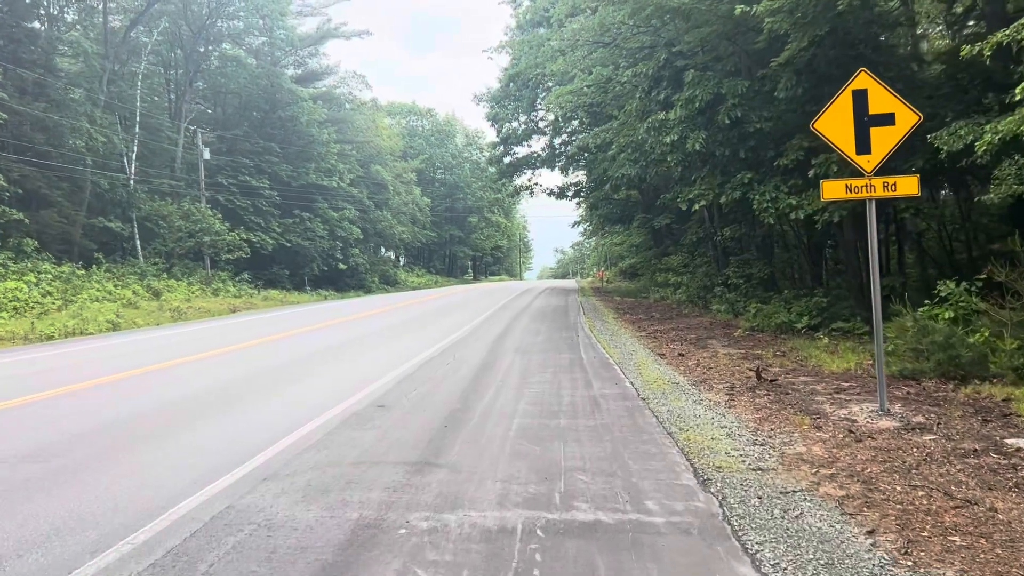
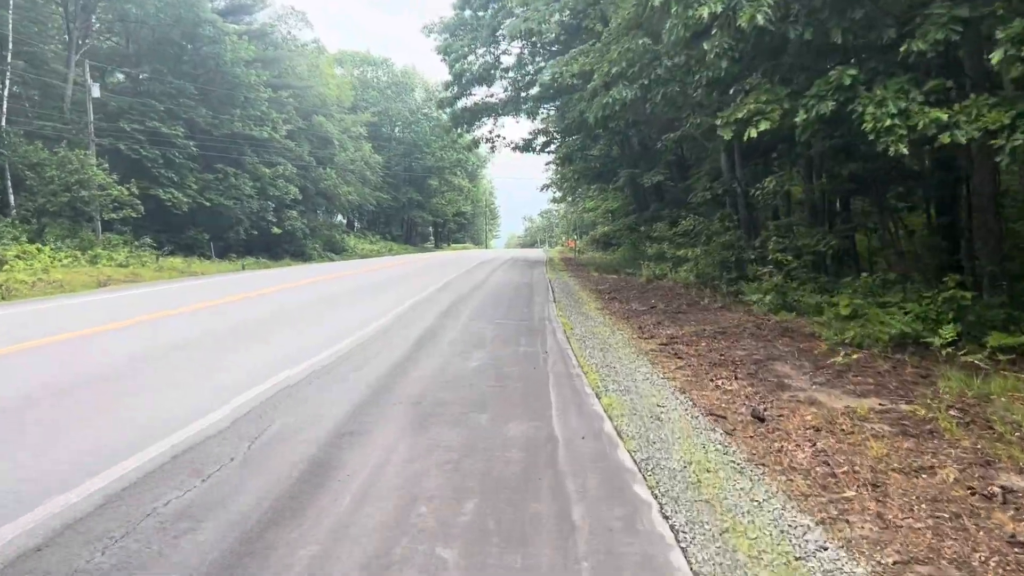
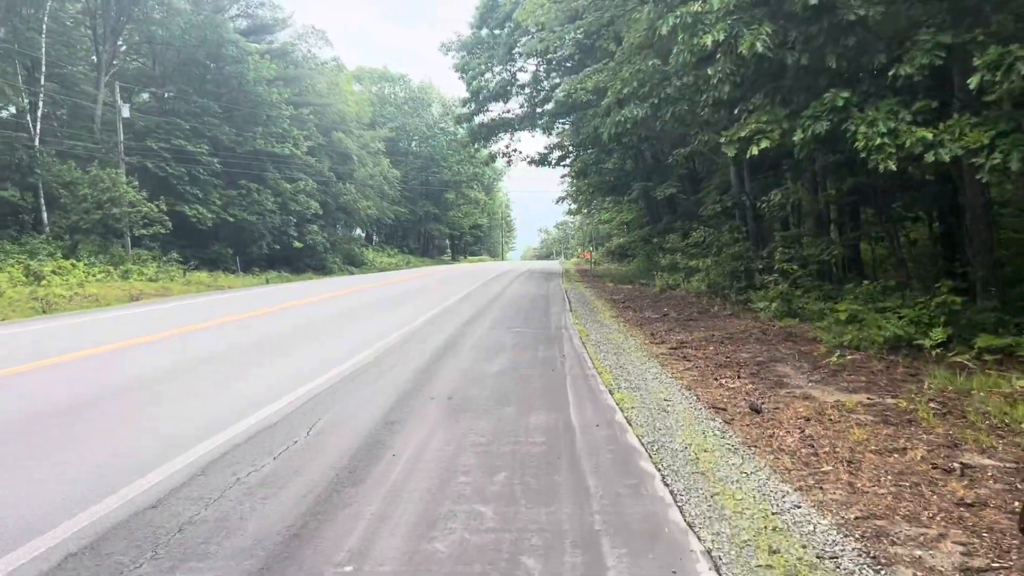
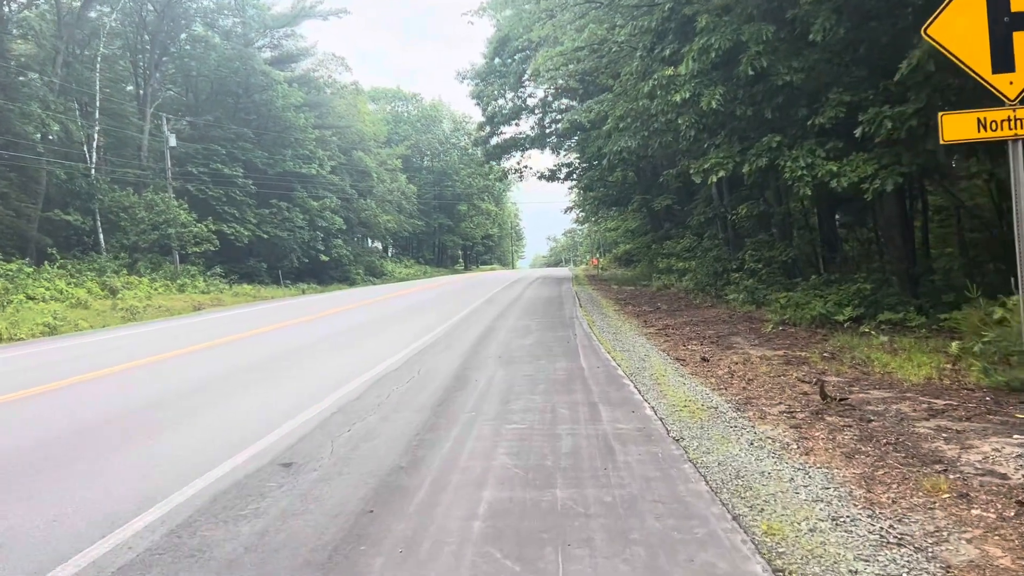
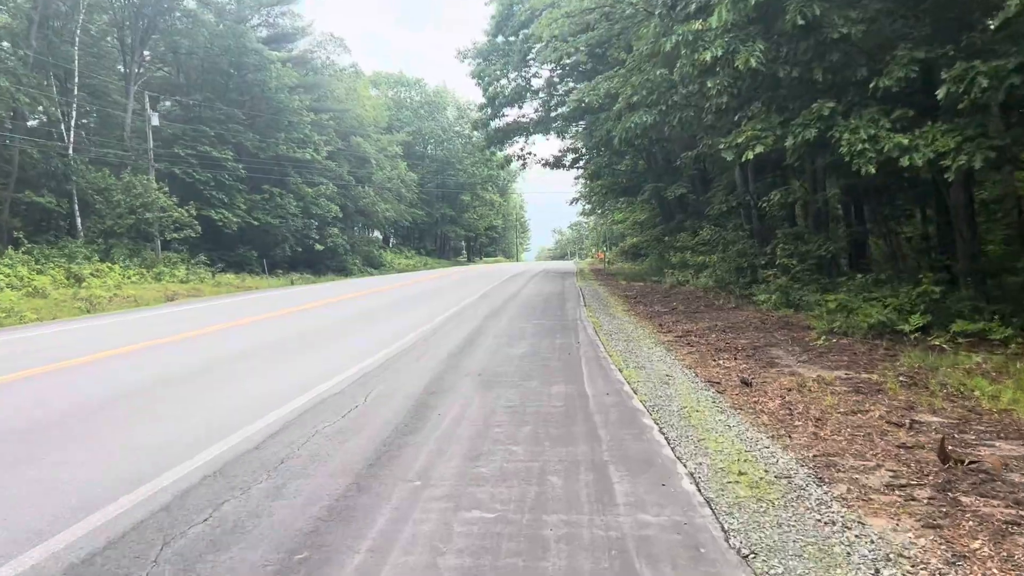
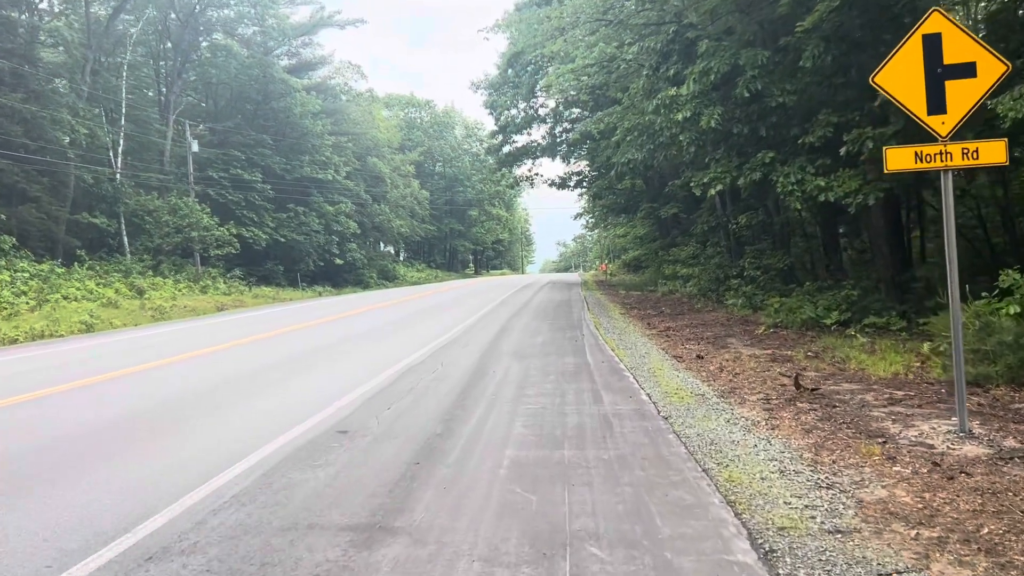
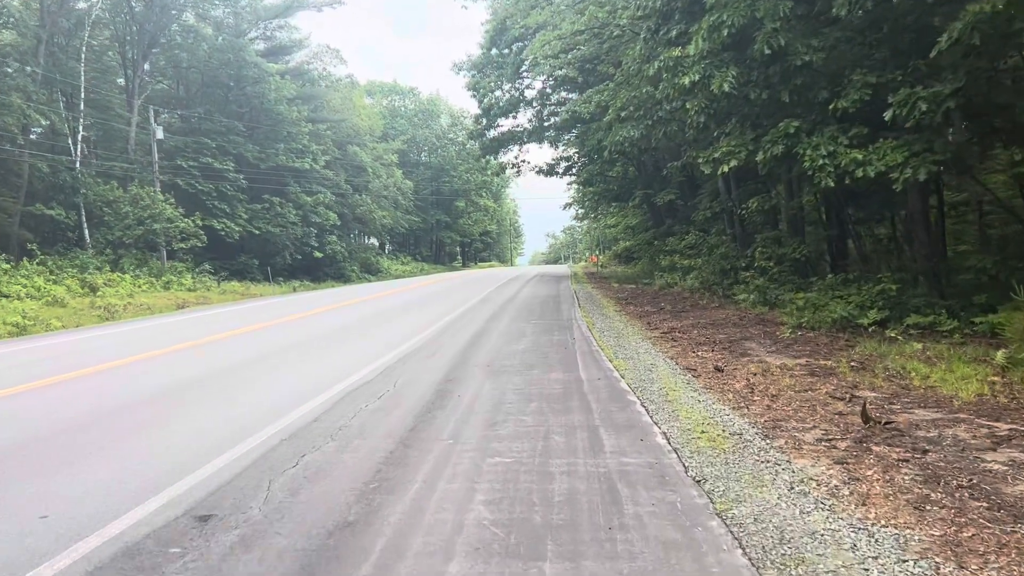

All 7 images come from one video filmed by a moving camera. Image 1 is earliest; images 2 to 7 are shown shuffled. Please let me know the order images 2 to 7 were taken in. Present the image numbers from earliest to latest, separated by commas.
6, 4, 7, 5, 3, 2
